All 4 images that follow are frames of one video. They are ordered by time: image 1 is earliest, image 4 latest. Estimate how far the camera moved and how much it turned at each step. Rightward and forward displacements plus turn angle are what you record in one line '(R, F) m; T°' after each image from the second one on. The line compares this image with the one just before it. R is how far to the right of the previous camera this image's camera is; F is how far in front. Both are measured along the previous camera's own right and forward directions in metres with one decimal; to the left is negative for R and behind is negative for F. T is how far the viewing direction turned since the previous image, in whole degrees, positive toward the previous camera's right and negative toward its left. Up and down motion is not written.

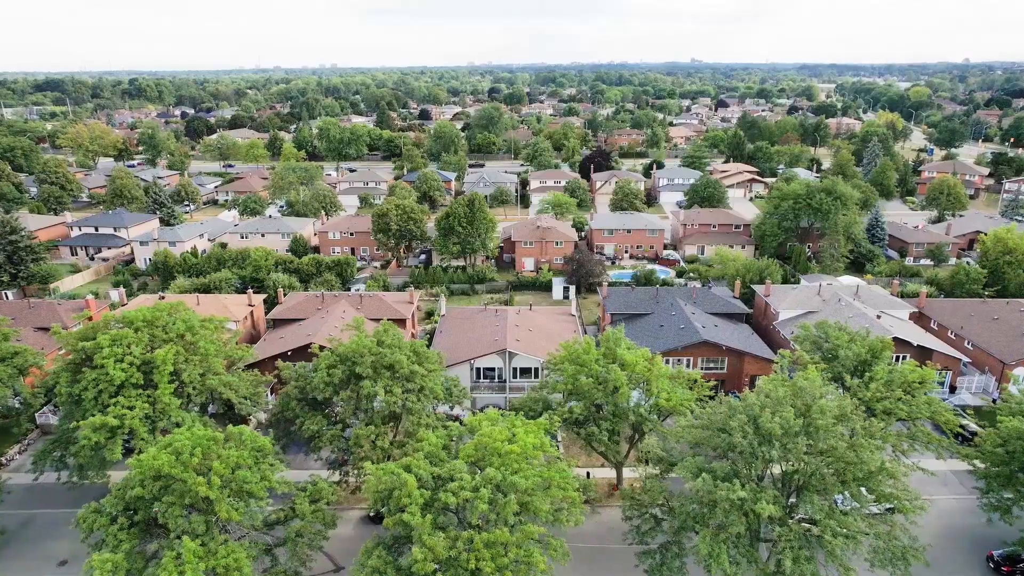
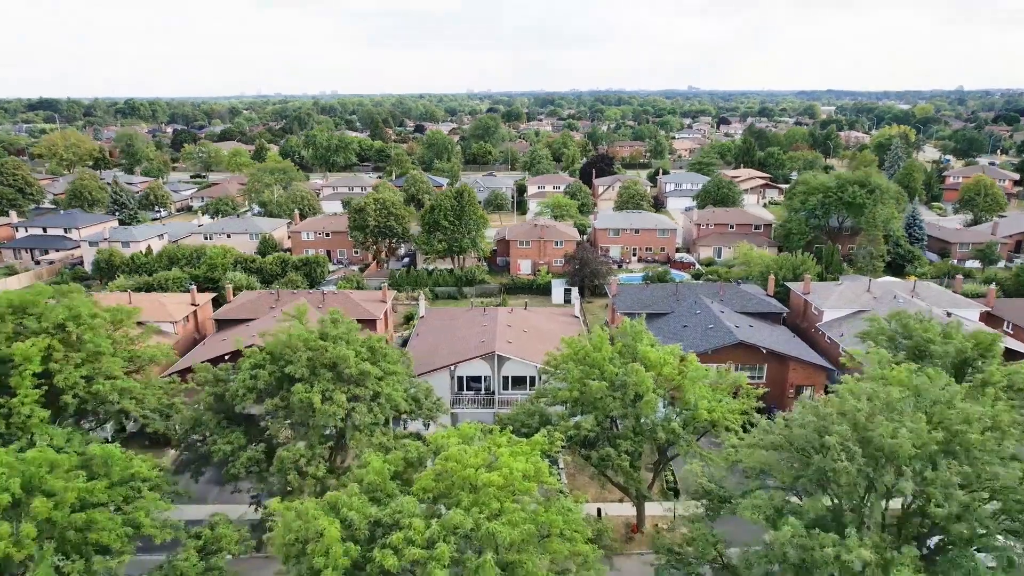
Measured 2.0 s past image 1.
(+0.4, +6.5) m; 0°
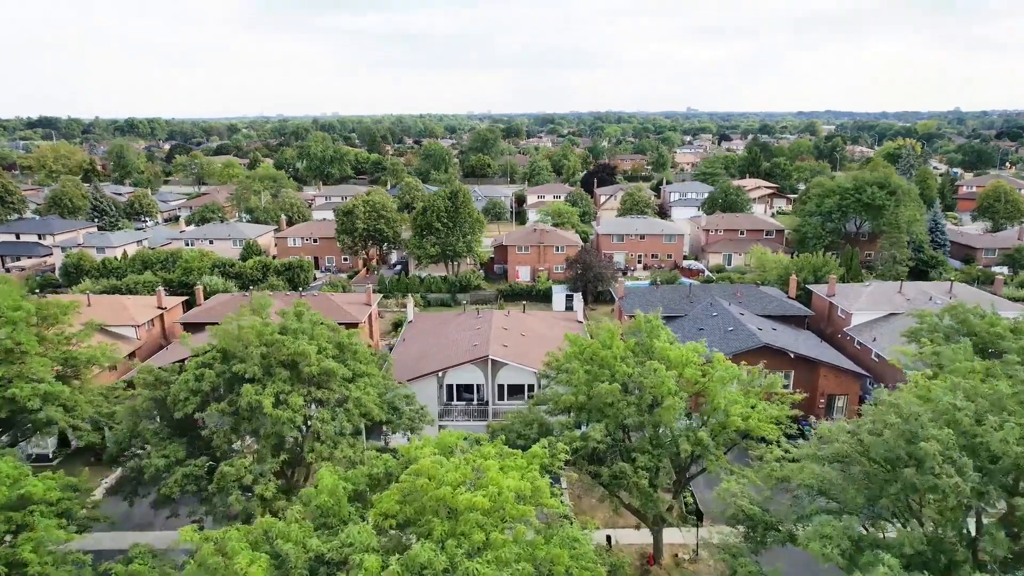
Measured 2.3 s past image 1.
(+0.2, +3.1) m; 0°
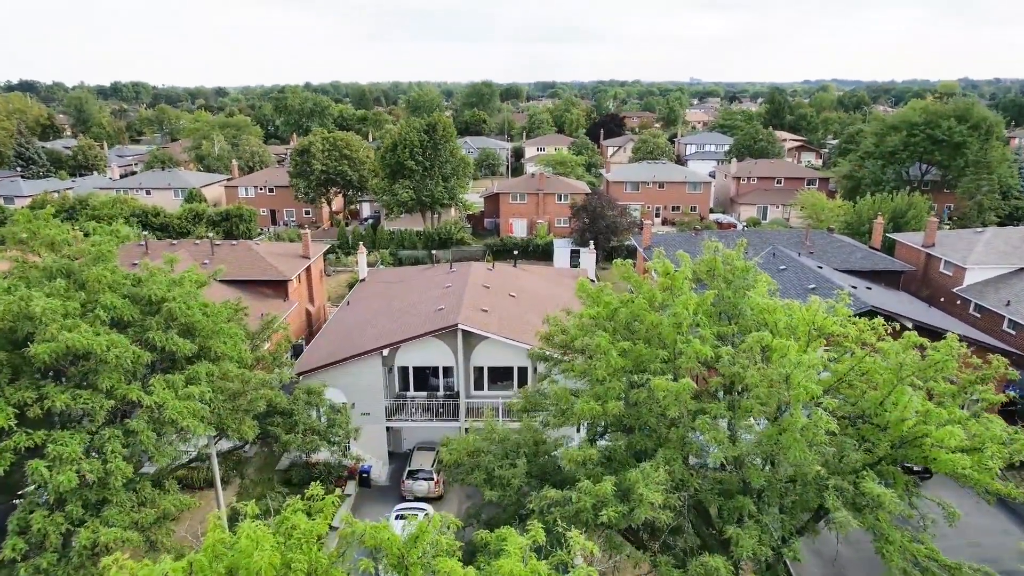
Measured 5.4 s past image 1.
(+0.5, +8.2) m; 0°
